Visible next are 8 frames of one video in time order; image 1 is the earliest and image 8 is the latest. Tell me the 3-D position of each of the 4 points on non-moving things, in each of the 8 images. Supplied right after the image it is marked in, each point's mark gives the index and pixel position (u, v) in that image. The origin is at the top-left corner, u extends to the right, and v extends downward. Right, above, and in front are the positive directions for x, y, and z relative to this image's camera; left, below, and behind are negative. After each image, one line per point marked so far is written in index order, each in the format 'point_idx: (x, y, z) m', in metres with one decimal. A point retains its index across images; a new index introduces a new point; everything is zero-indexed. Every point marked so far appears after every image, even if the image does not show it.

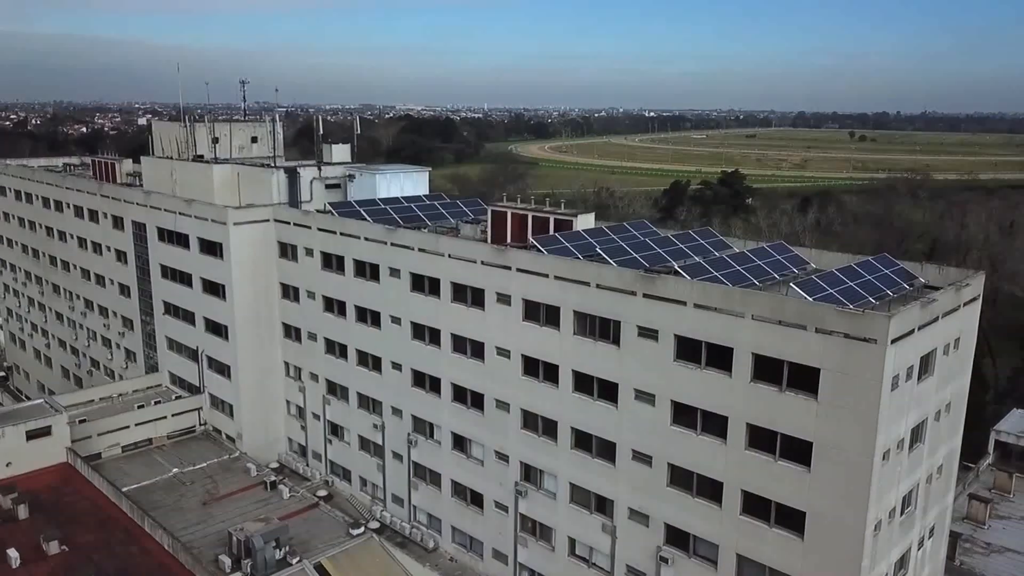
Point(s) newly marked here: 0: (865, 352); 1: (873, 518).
0: (+7.6, -1.4, +15.4) m
1: (+8.2, -5.2, +16.1) m
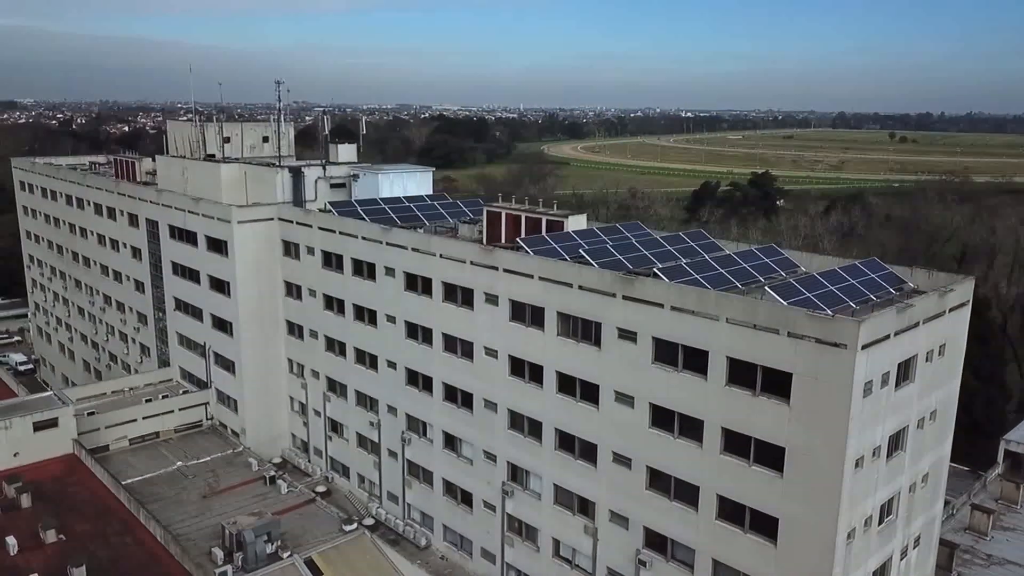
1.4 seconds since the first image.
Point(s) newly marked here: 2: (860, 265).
0: (+6.9, -1.5, +15.1) m
1: (+7.4, -5.3, +15.8) m
2: (+9.8, +0.6, +20.0) m
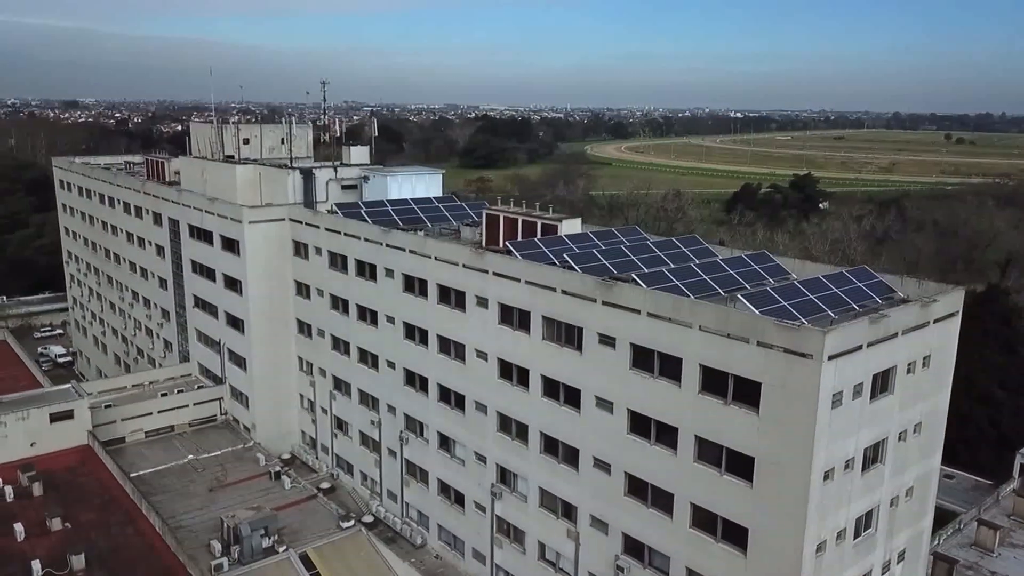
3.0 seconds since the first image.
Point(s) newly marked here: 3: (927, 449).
0: (+6.1, -1.7, +15.0) m
1: (+6.6, -5.5, +15.6) m
2: (+9.2, +0.4, +19.6) m
3: (+11.0, -4.3, +18.8) m
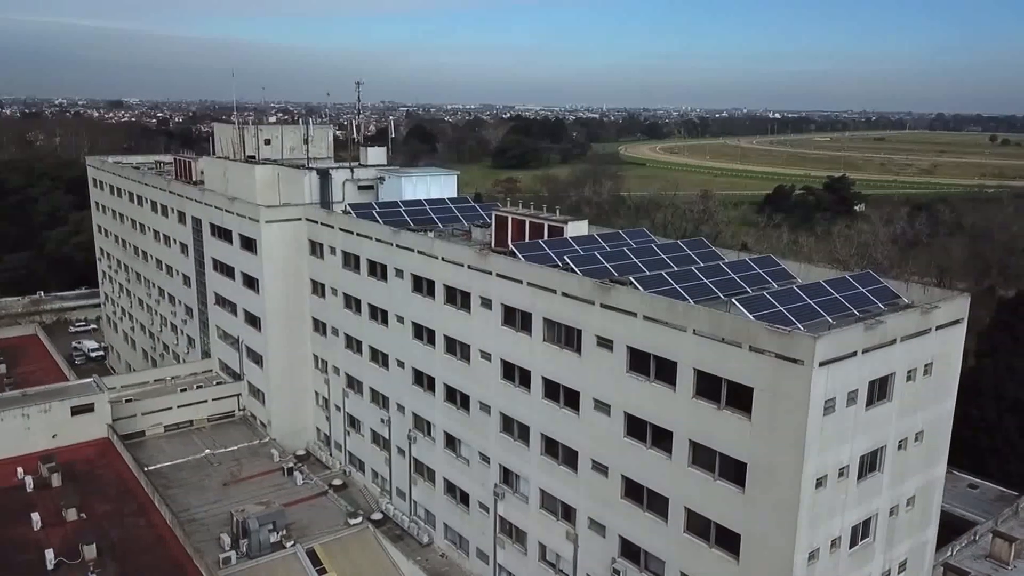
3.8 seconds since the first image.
0: (+5.9, -1.8, +14.8) m
1: (+6.4, -5.6, +15.5) m
2: (+9.2, +0.3, +19.4) m
3: (+10.8, -4.4, +18.5) m
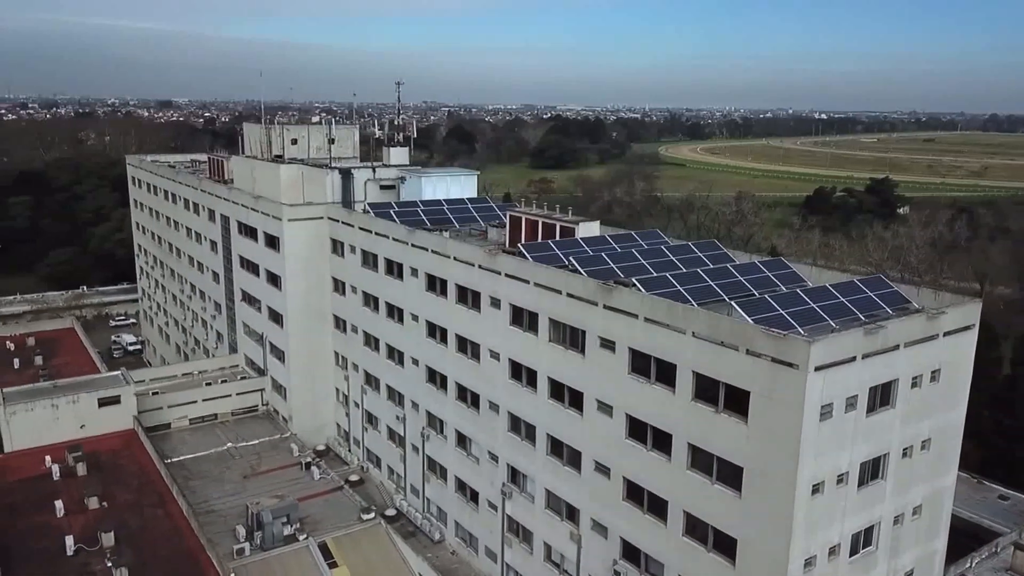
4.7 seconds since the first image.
0: (+5.7, -1.8, +14.7) m
1: (+6.2, -5.6, +15.3) m
2: (+9.3, +0.1, +19.0) m
3: (+10.8, -4.6, +18.1) m
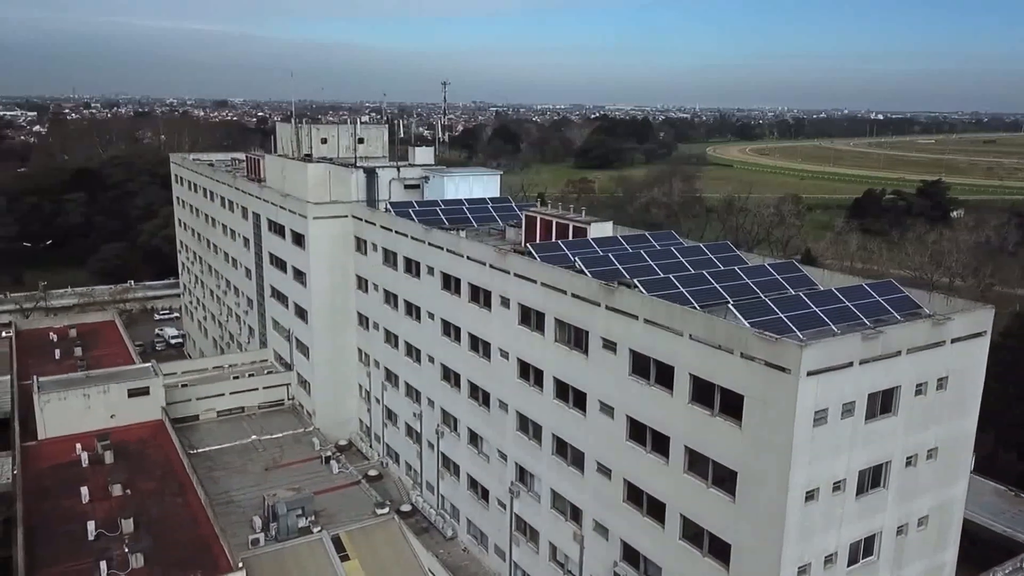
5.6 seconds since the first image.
0: (+5.5, -1.9, +14.4) m
1: (+6.0, -5.7, +15.0) m
2: (+9.3, 0.0, +18.6) m
3: (+10.7, -4.7, +17.6) m
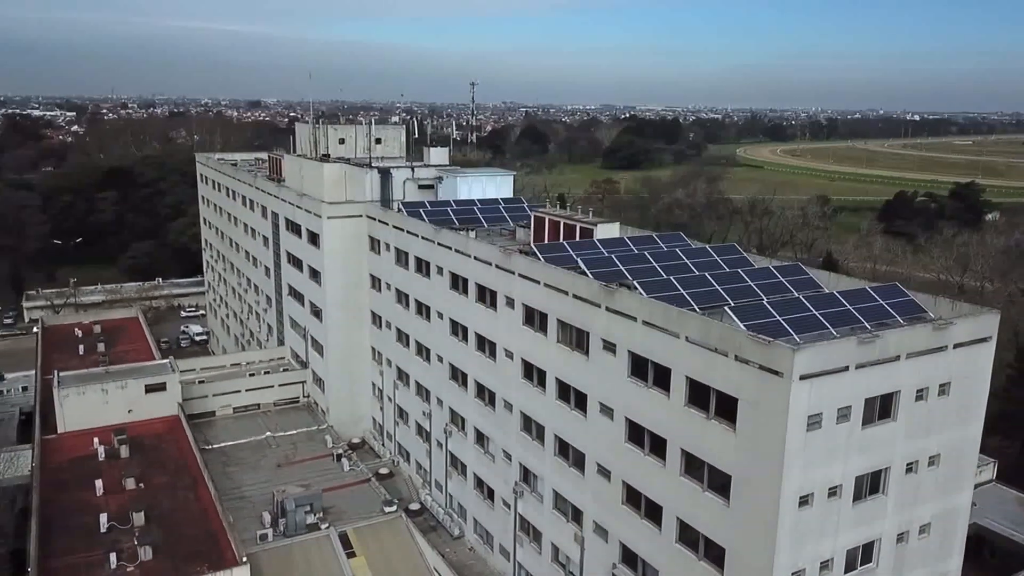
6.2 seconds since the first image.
0: (+5.3, -1.9, +14.3) m
1: (+5.8, -5.8, +14.9) m
2: (+9.3, -0.1, +18.4) m
3: (+10.6, -4.8, +17.3) m
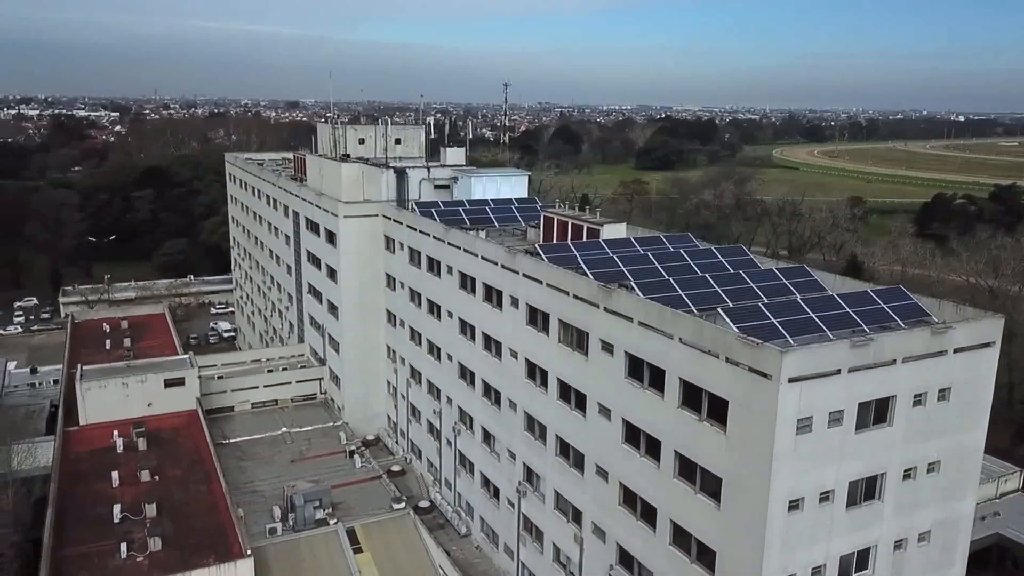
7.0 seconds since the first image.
0: (+5.0, -2.0, +14.2) m
1: (+5.5, -5.8, +14.8) m
2: (+9.2, -0.1, +18.1) m
3: (+10.5, -4.9, +16.9) m
